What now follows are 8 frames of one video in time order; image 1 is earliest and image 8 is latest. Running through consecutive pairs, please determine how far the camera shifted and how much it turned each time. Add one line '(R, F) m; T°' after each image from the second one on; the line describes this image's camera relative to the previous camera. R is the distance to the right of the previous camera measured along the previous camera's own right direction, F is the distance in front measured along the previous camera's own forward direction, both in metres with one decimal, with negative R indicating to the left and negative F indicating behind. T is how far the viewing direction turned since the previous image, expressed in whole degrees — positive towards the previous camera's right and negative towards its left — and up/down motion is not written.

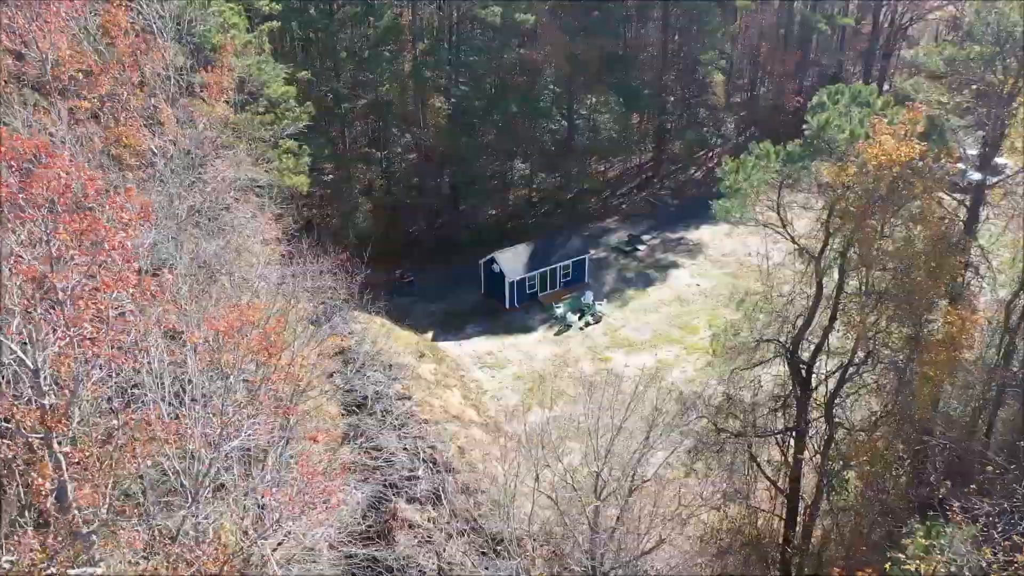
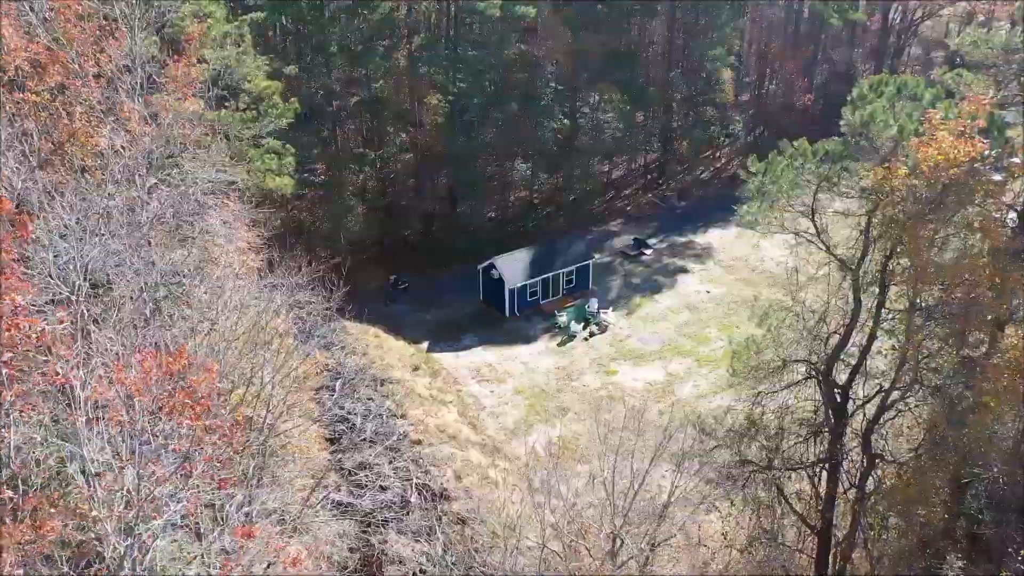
(0.0, +1.3) m; 0°
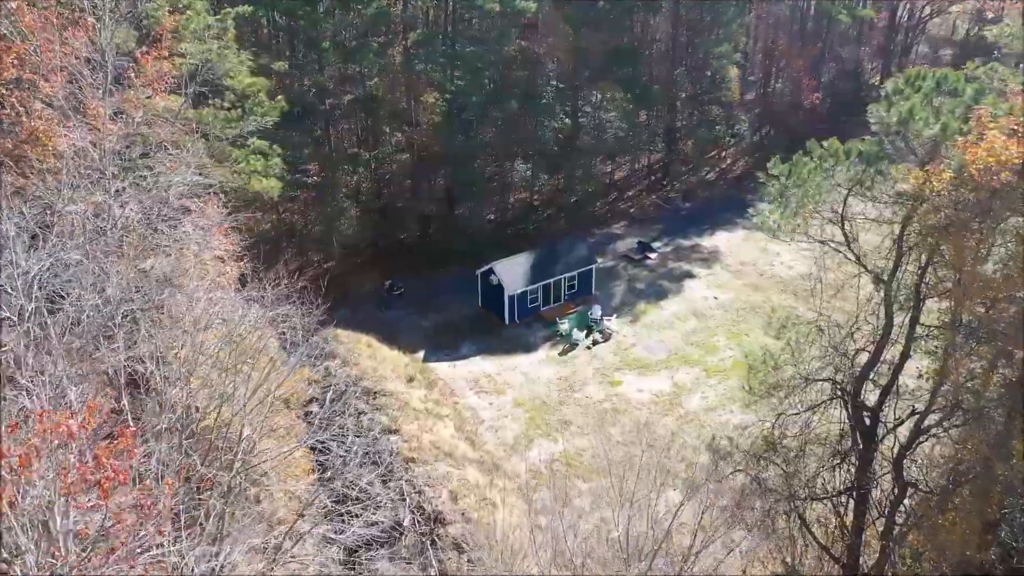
(0.0, +0.9) m; 0°
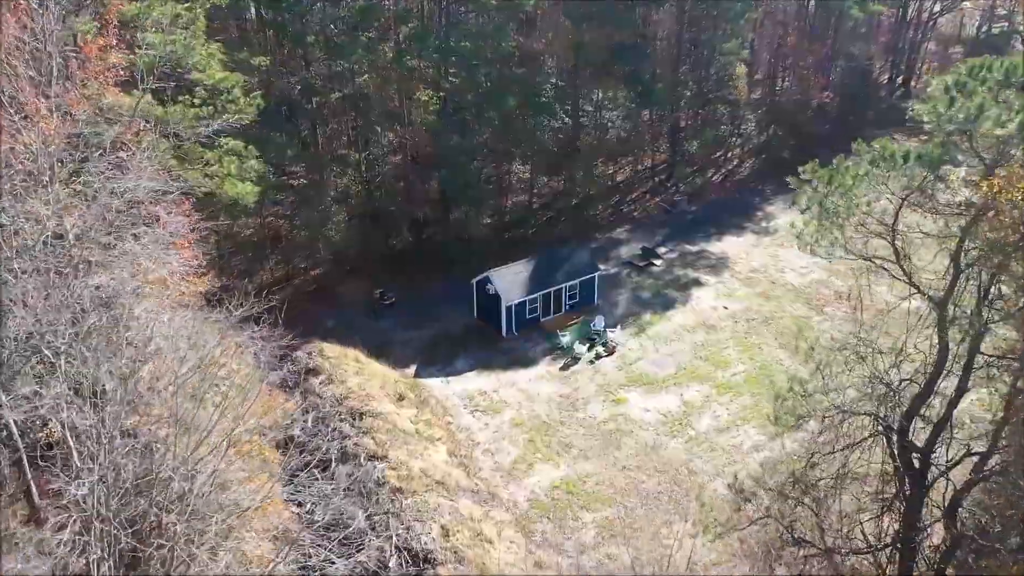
(0.0, +1.3) m; 0°
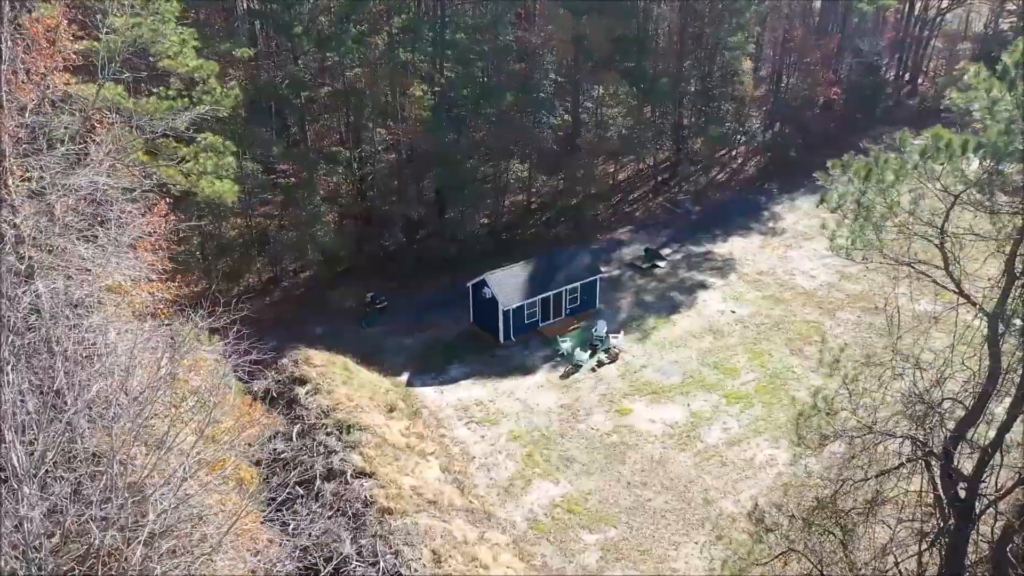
(0.0, +1.0) m; 0°
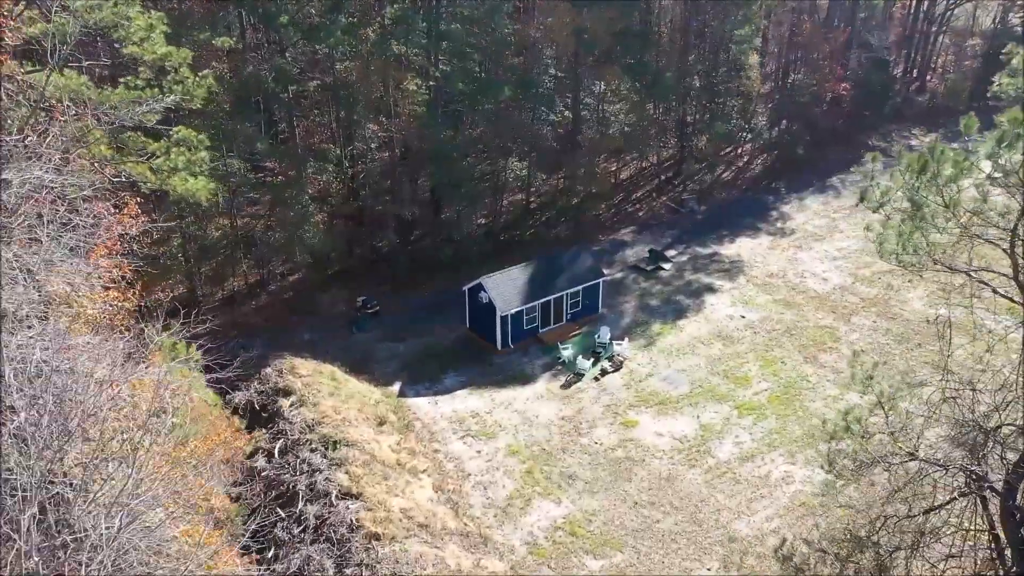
(0.0, +1.0) m; 0°
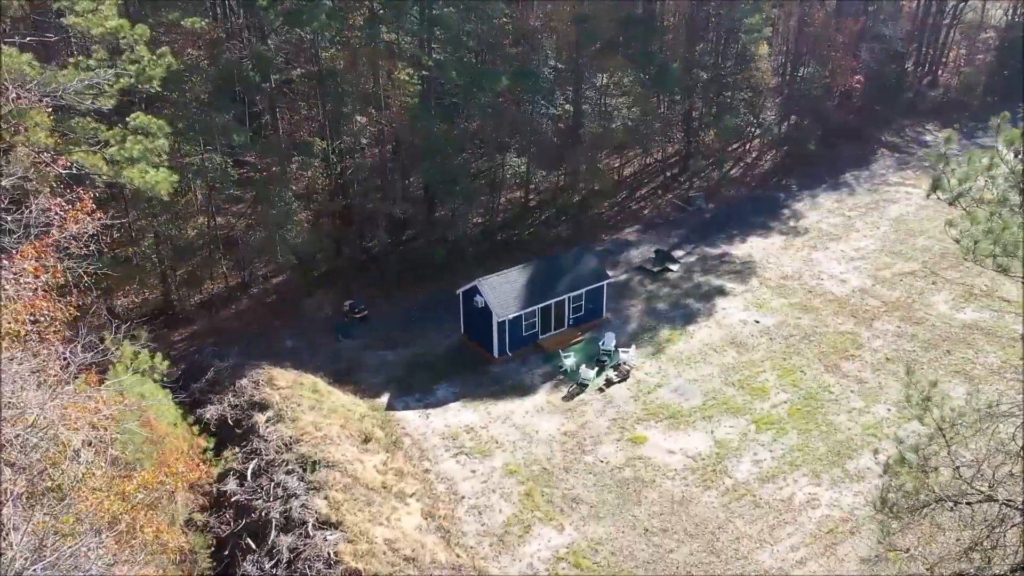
(0.0, +1.3) m; 0°
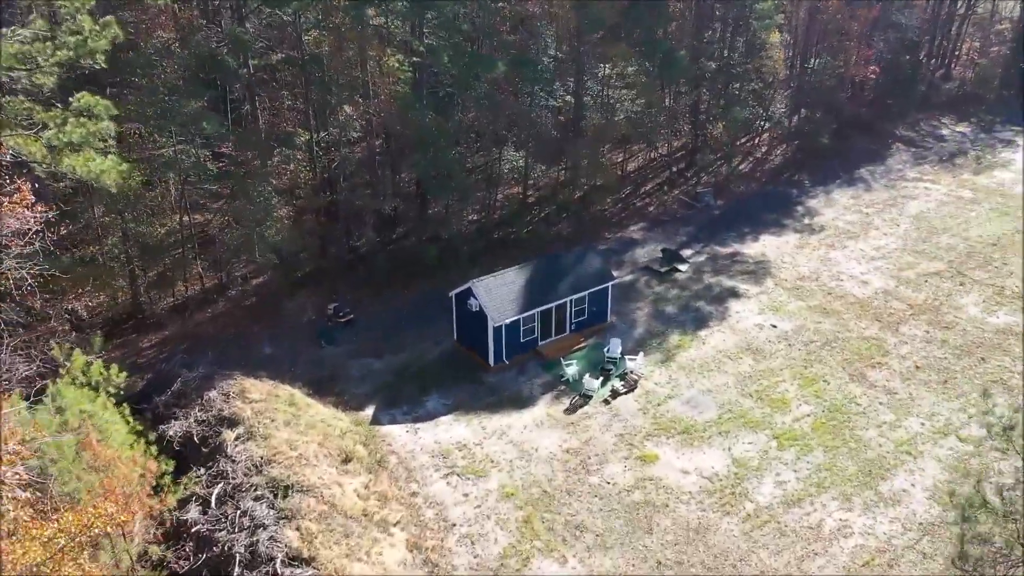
(0.0, +1.4) m; 0°
